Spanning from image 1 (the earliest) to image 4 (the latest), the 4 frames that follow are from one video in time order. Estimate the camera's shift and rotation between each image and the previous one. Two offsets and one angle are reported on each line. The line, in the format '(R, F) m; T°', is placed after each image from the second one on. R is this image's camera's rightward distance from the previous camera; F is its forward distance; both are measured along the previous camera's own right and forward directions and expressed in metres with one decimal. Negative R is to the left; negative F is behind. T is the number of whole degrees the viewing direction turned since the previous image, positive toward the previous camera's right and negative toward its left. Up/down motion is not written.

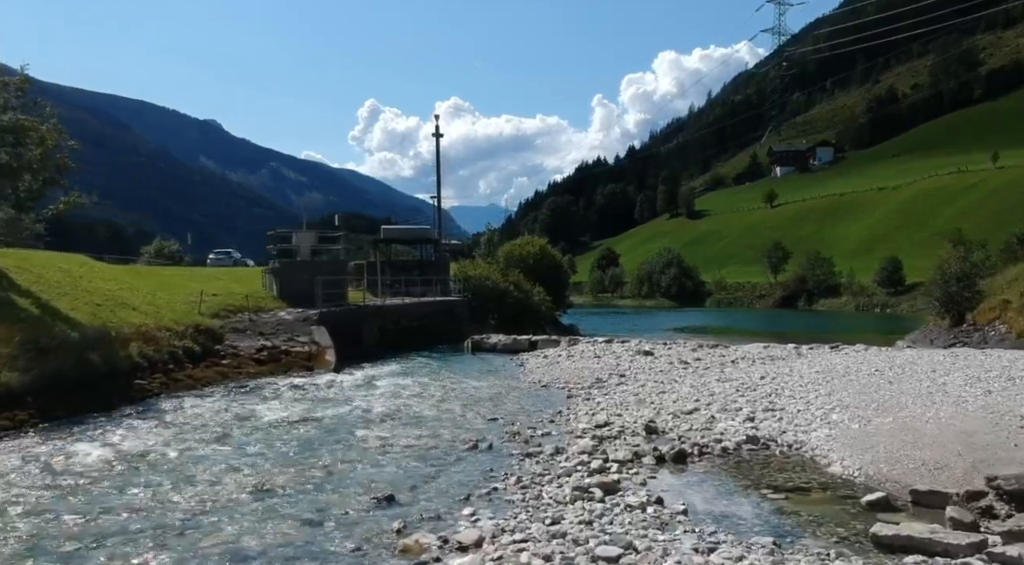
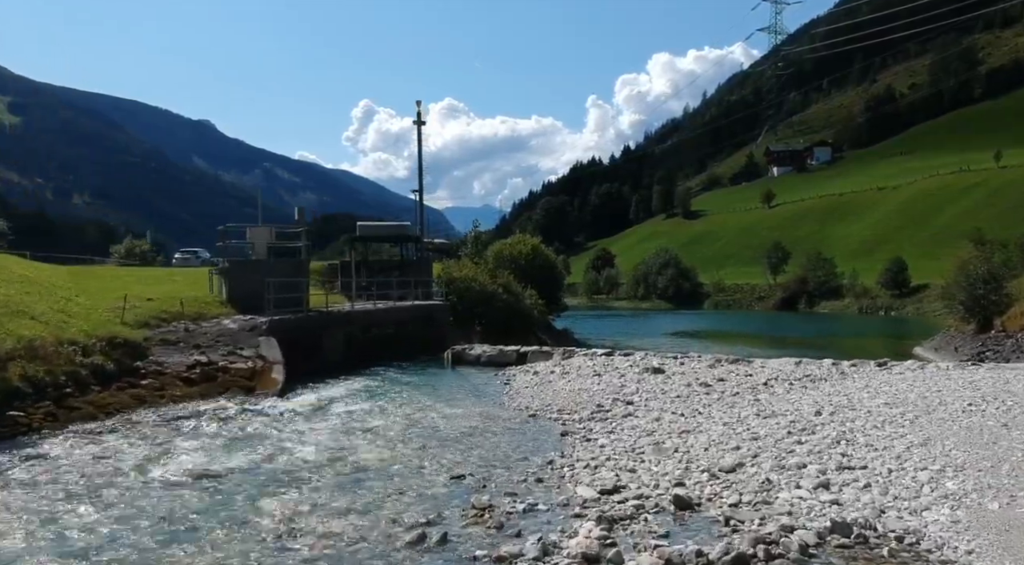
(+0.4, +5.0) m; 0°
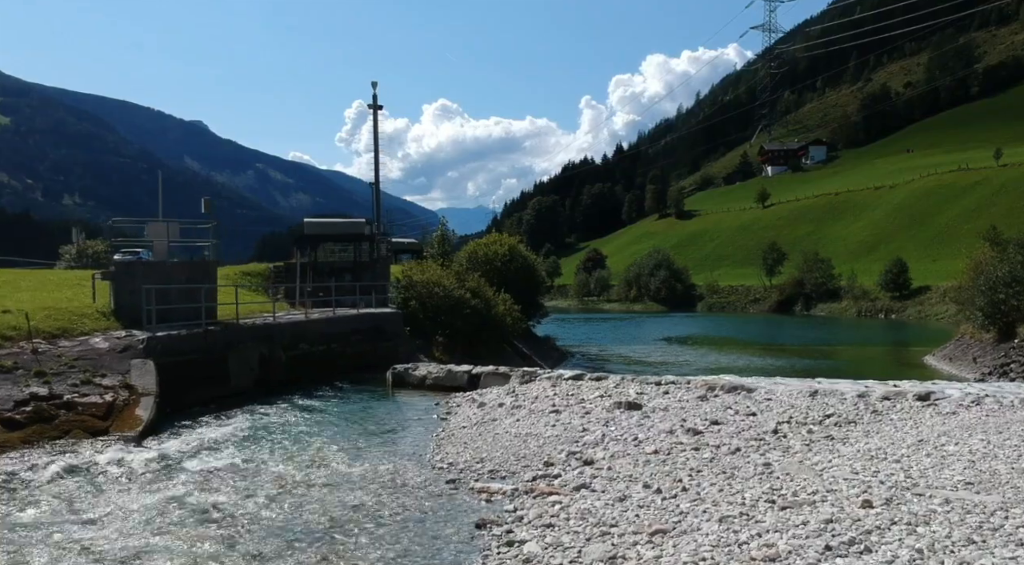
(+1.5, +5.8) m; 0°
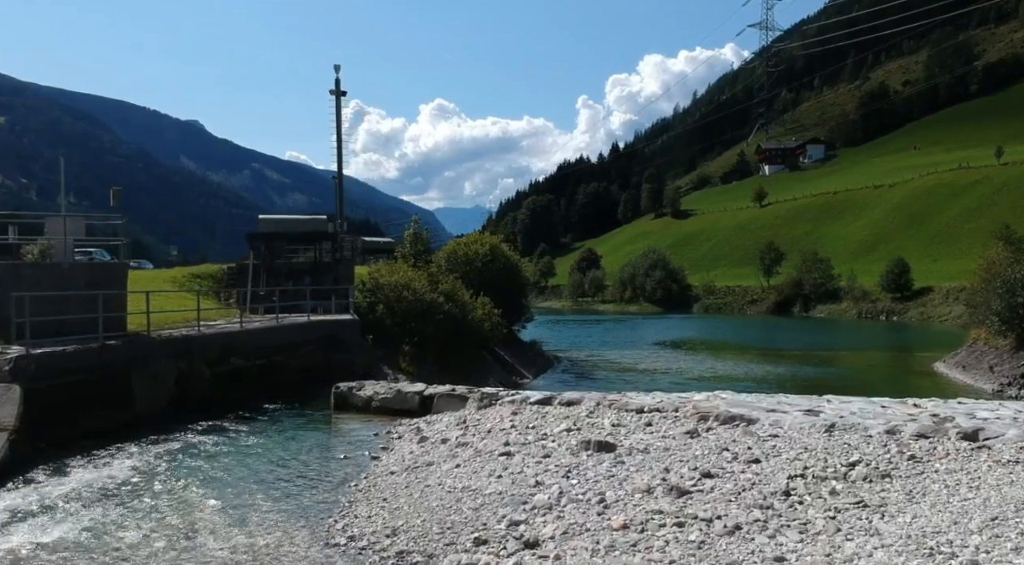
(+1.1, +4.0) m; 0°
